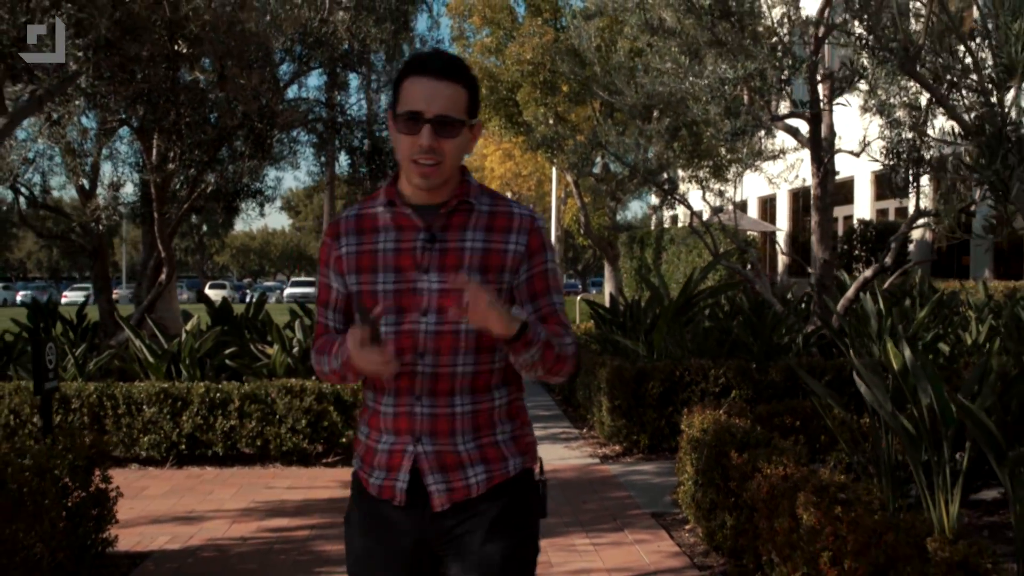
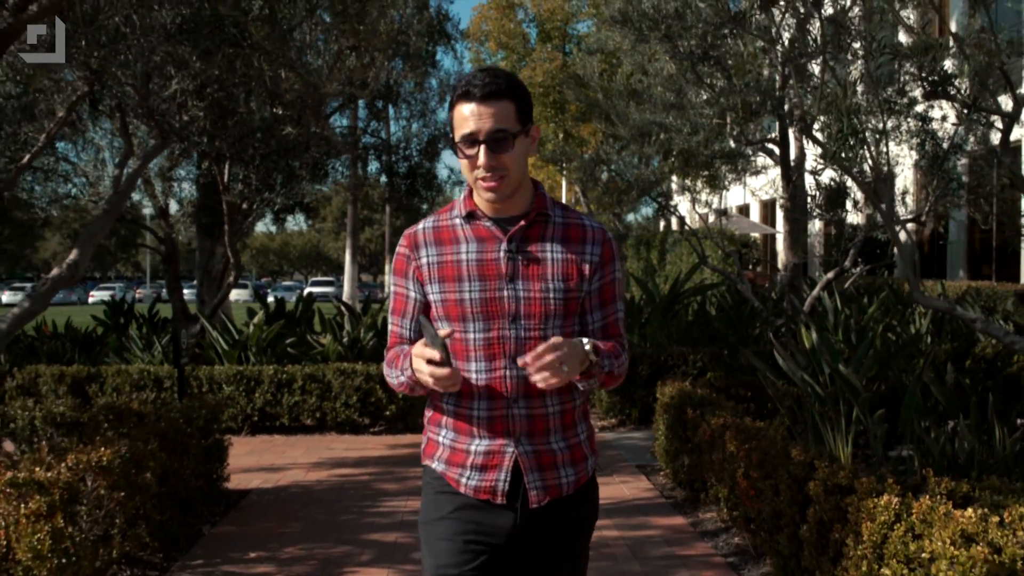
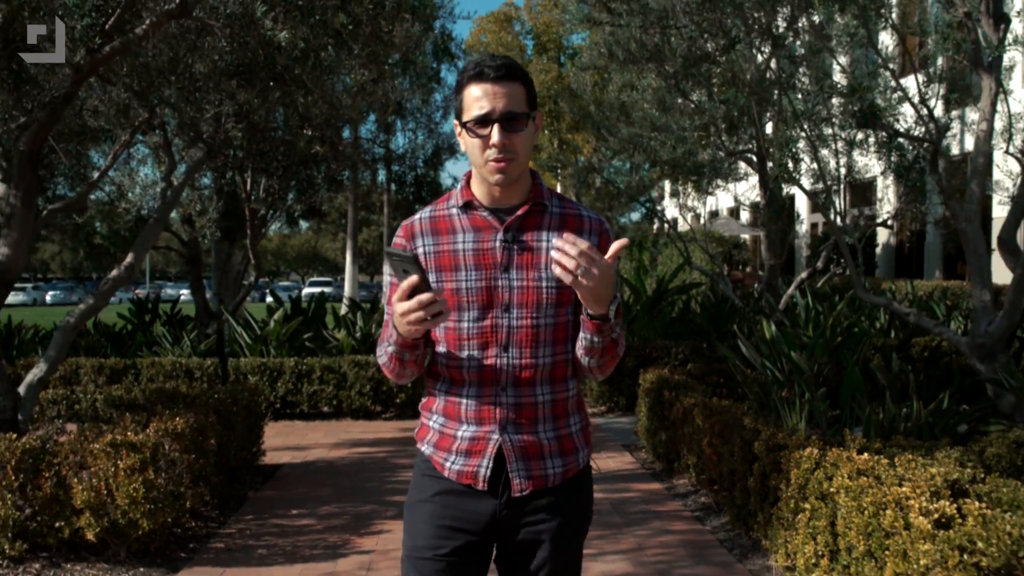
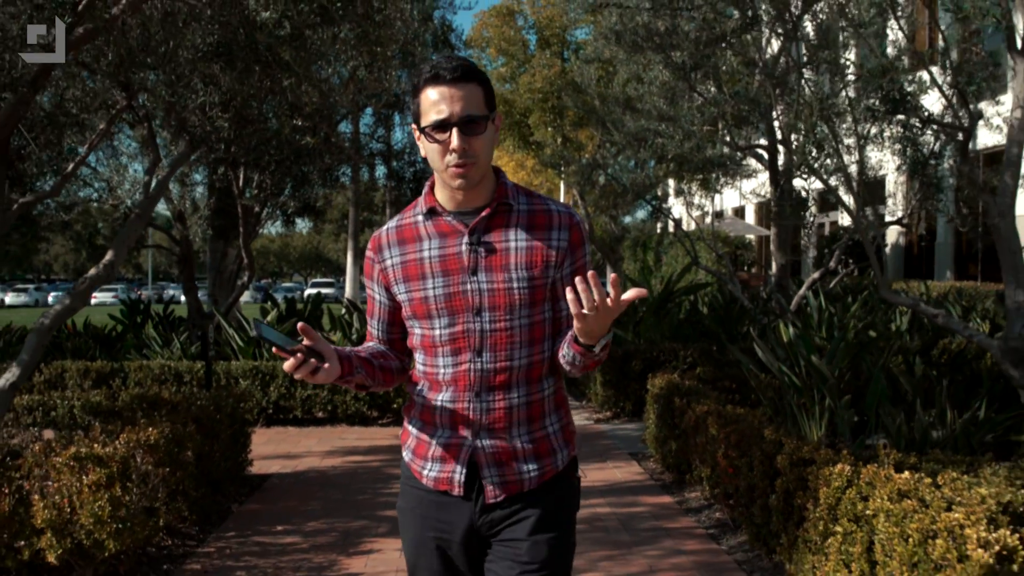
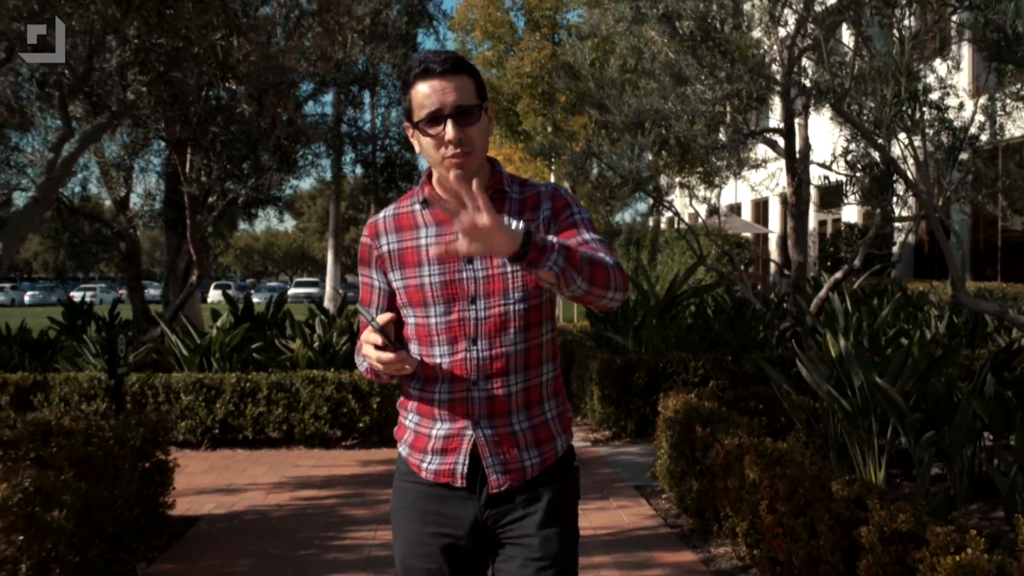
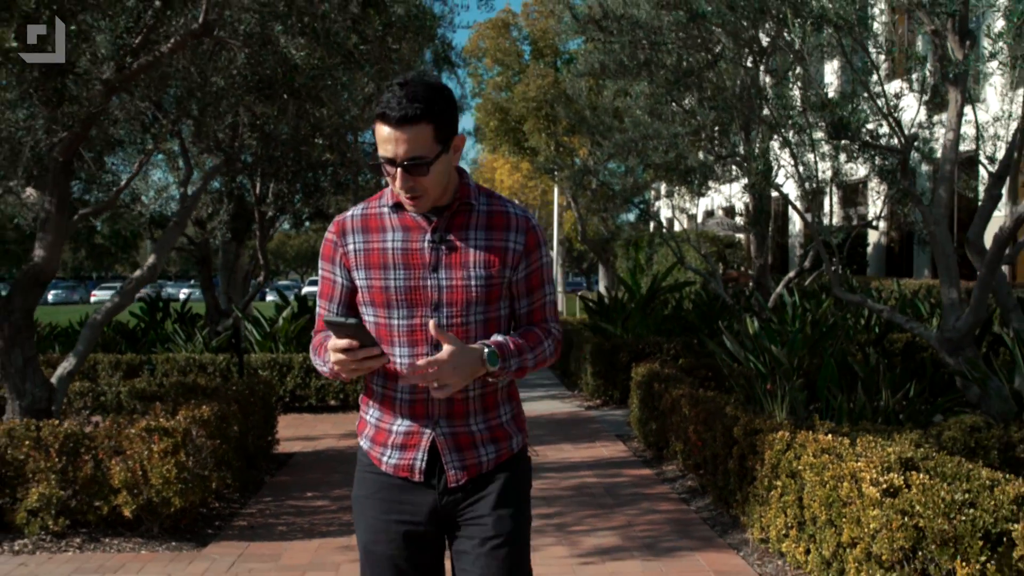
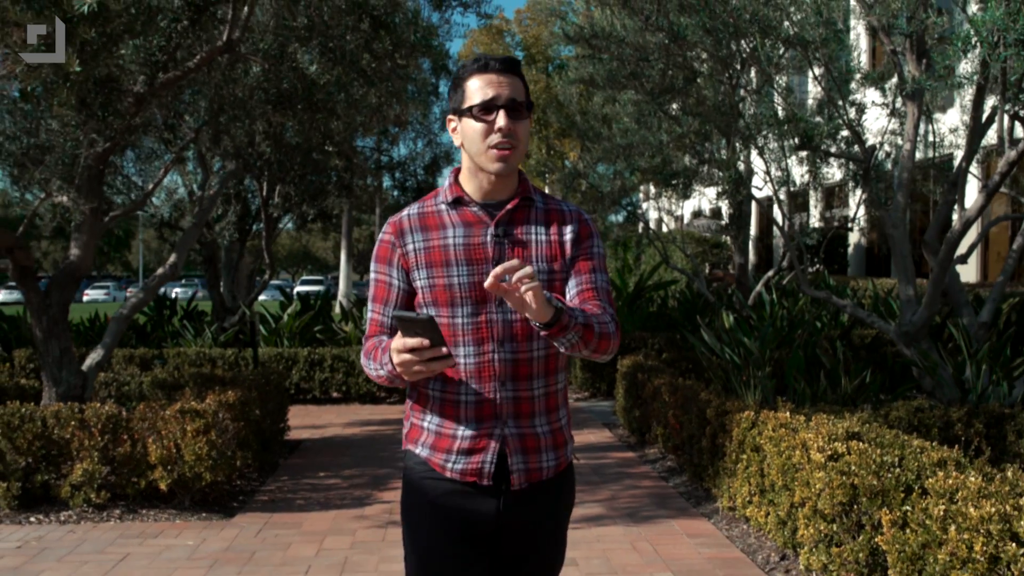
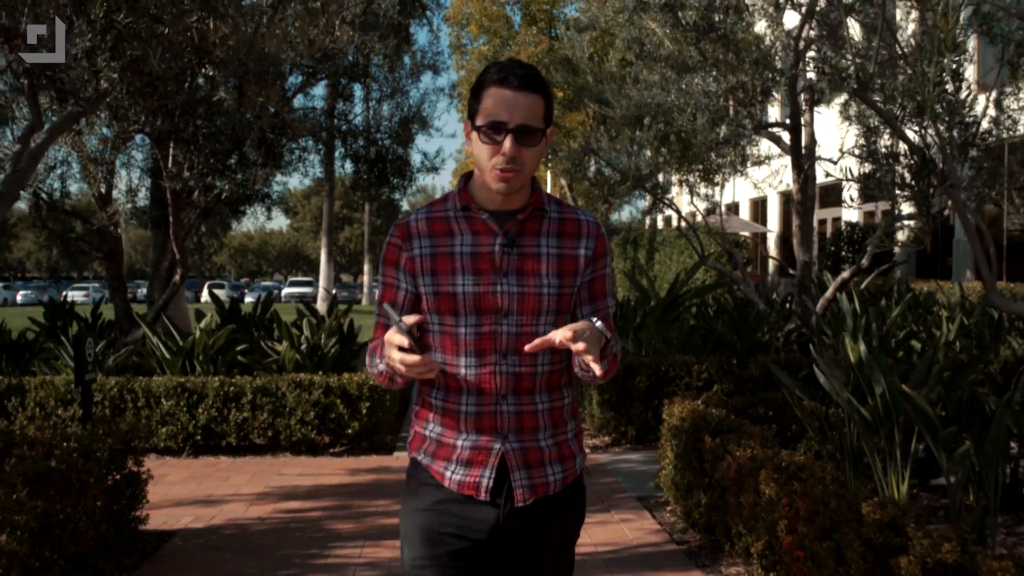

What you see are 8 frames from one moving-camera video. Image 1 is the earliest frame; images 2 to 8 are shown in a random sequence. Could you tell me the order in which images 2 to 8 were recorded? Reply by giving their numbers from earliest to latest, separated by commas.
8, 5, 2, 4, 3, 6, 7
